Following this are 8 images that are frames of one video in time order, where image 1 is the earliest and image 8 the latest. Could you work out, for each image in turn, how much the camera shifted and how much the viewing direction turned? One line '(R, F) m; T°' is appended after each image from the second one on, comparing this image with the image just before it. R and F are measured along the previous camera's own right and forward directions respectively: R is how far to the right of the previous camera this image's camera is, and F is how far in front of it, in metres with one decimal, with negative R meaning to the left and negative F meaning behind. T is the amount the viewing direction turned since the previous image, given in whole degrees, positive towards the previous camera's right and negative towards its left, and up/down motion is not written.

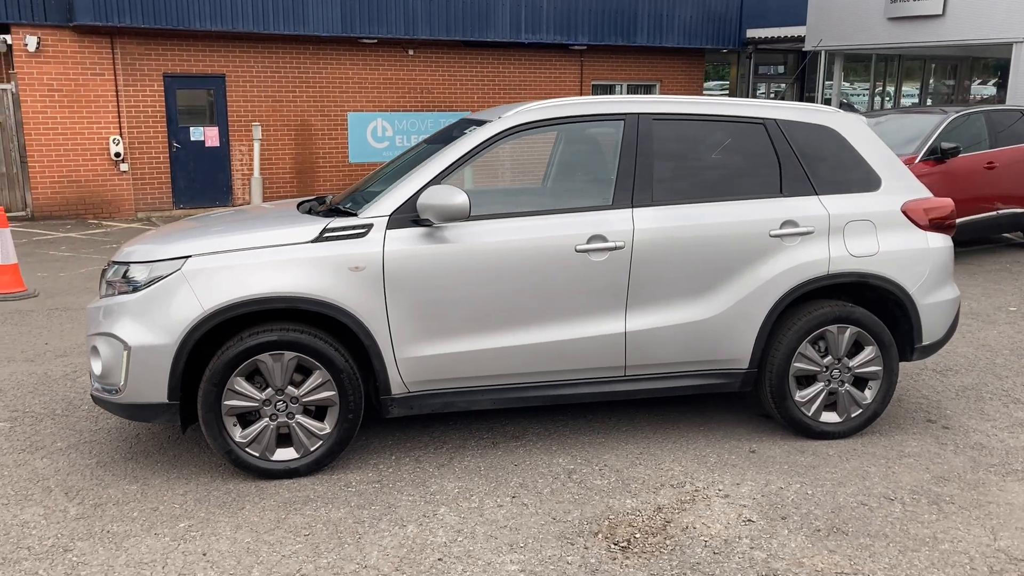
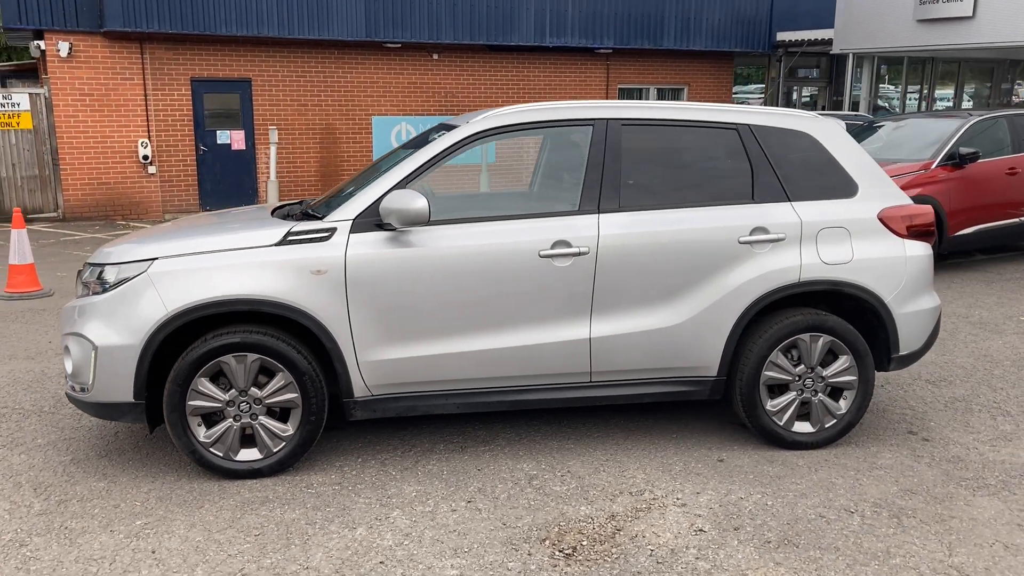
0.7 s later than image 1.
(+0.4, 0.0) m; -3°
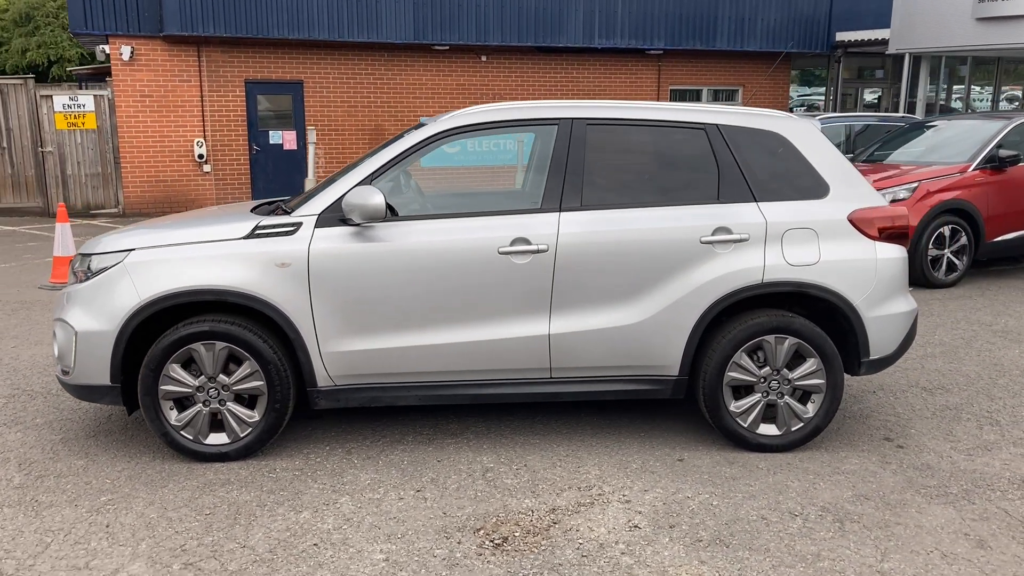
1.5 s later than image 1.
(+0.5, -0.1) m; -5°
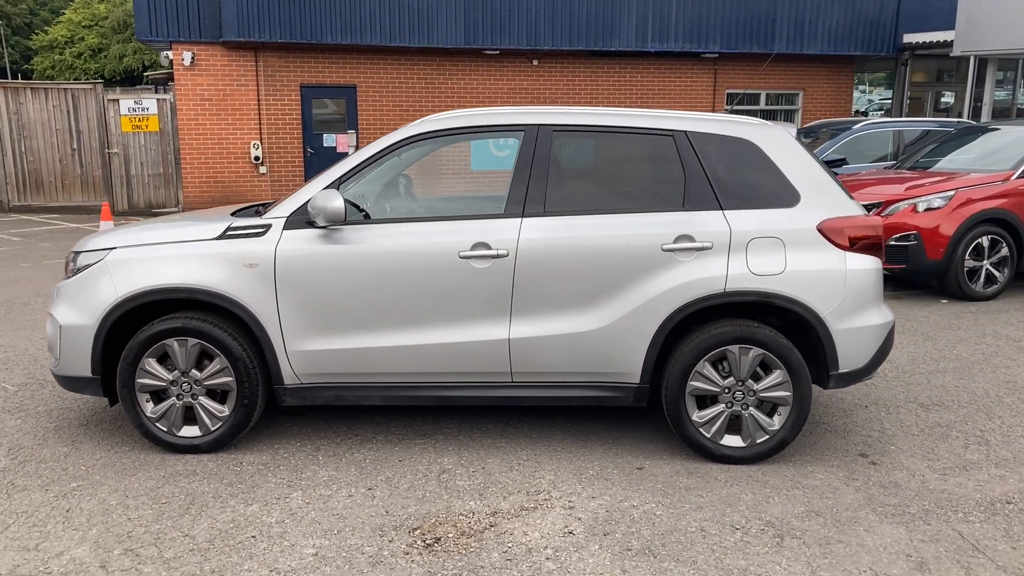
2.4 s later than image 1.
(+0.5, 0.0) m; -5°
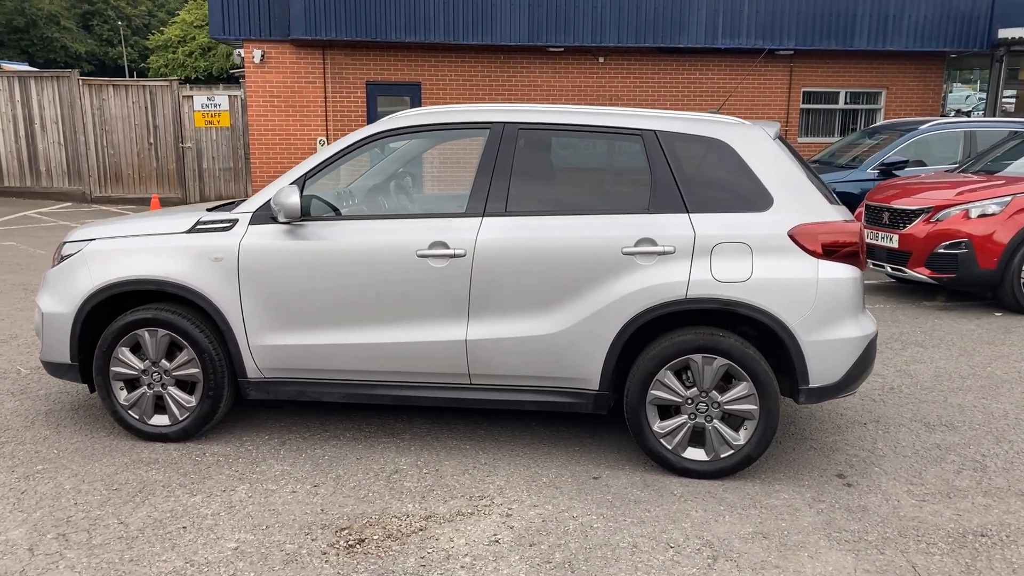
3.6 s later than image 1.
(+0.6, +0.1) m; -6°
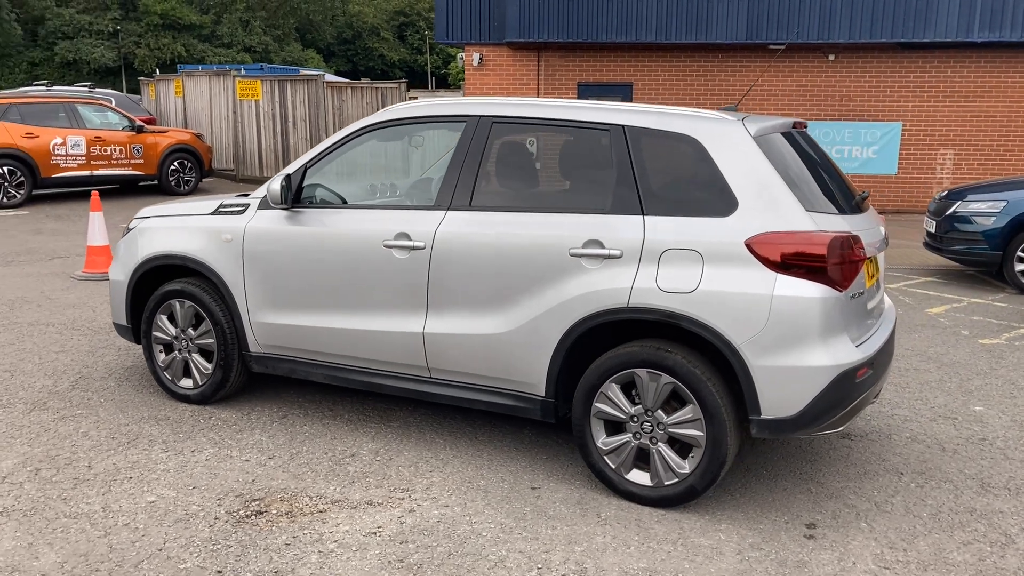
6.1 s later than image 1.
(+1.4, +0.3) m; -18°
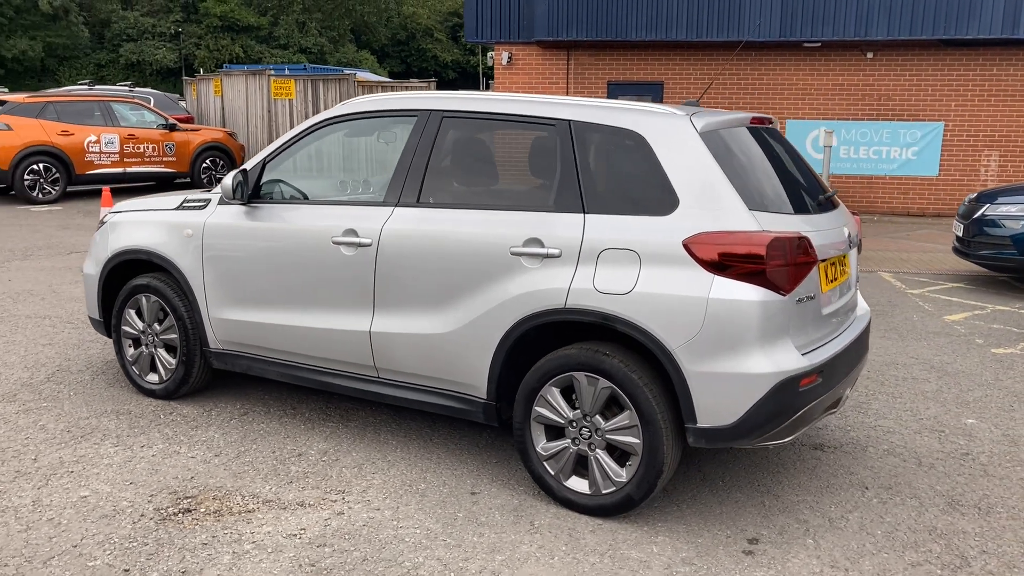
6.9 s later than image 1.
(+0.5, +0.1) m; -3°
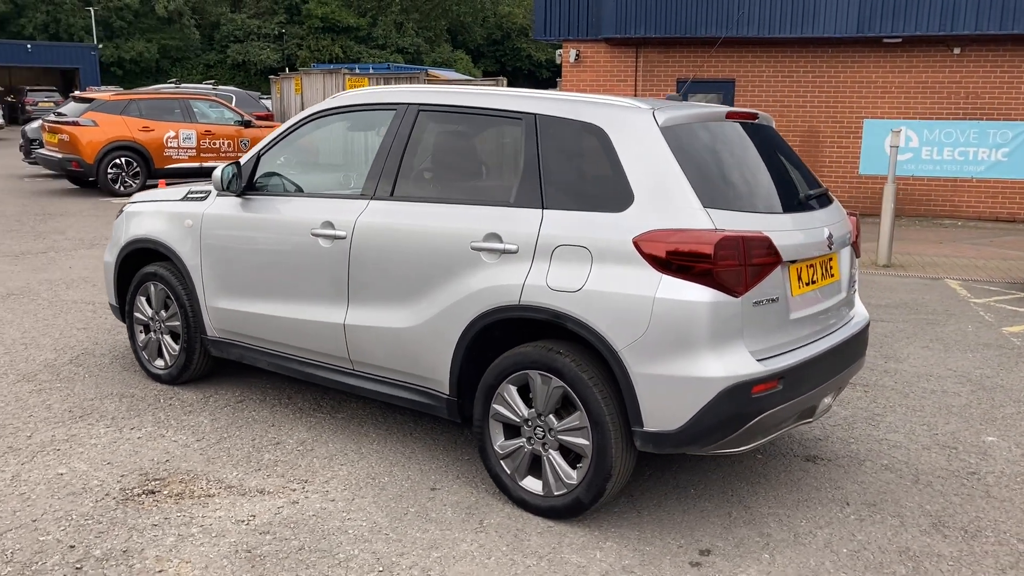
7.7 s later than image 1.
(+0.5, +0.1) m; -6°
